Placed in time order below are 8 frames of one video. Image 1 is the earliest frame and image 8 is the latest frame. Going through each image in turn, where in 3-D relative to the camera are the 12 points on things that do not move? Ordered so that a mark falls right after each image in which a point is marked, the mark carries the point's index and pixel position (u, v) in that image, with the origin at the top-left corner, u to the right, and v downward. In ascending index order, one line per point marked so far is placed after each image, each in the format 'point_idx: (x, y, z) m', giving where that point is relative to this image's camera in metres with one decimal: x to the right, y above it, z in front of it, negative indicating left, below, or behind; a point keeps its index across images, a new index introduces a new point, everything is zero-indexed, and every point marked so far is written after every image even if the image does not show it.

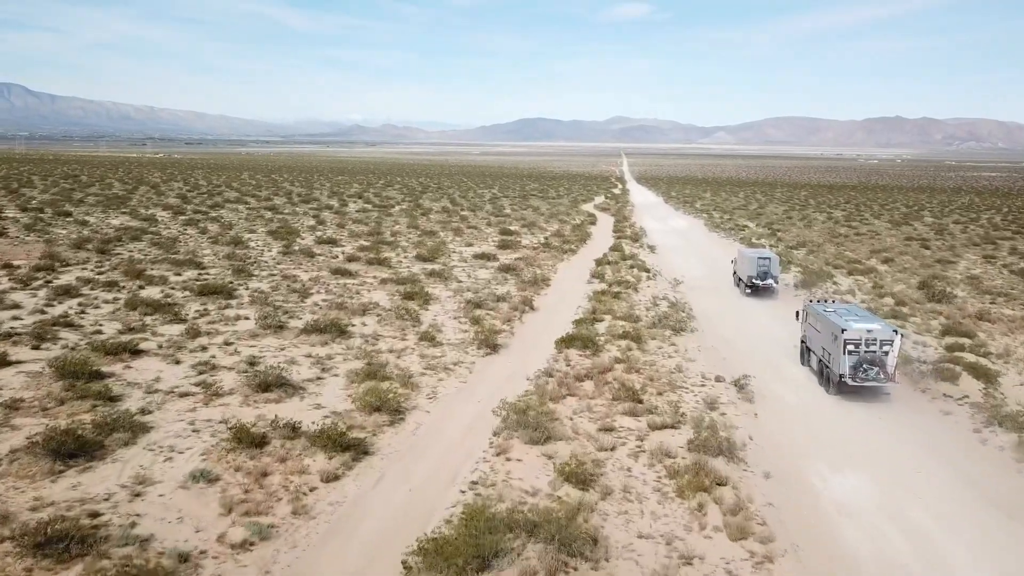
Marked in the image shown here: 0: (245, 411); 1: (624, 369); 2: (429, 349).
0: (-4.2, -1.9, +12.6) m
1: (+2.2, -1.6, +16.0) m
2: (-1.8, -1.4, +17.3) m
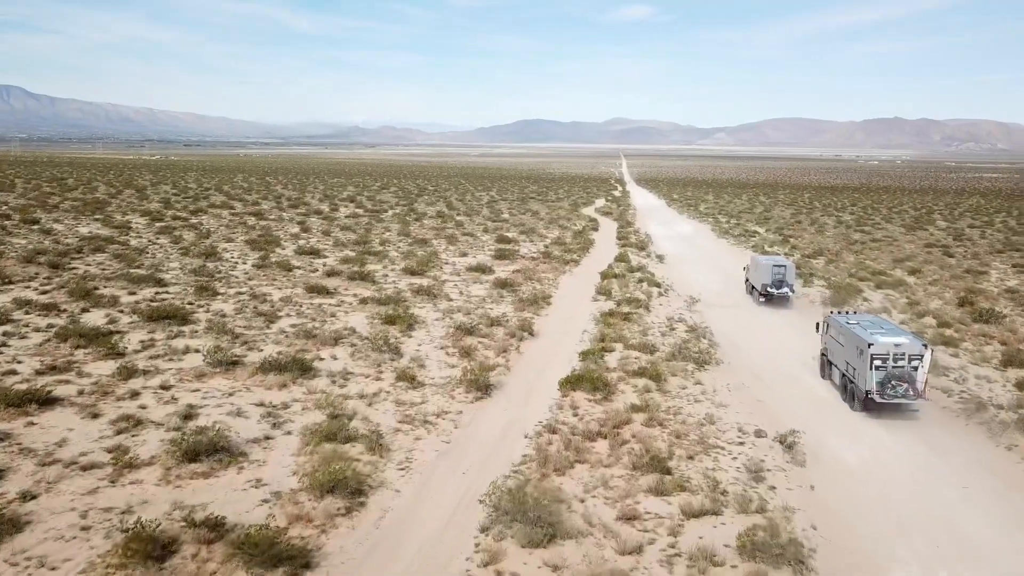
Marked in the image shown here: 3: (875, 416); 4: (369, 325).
0: (-4.3, -2.5, +9.7) m
1: (+2.1, -2.2, +13.2) m
2: (-1.9, -1.9, +14.5) m
3: (+6.8, -2.4, +15.0) m
4: (-3.5, -0.9, +20.0) m
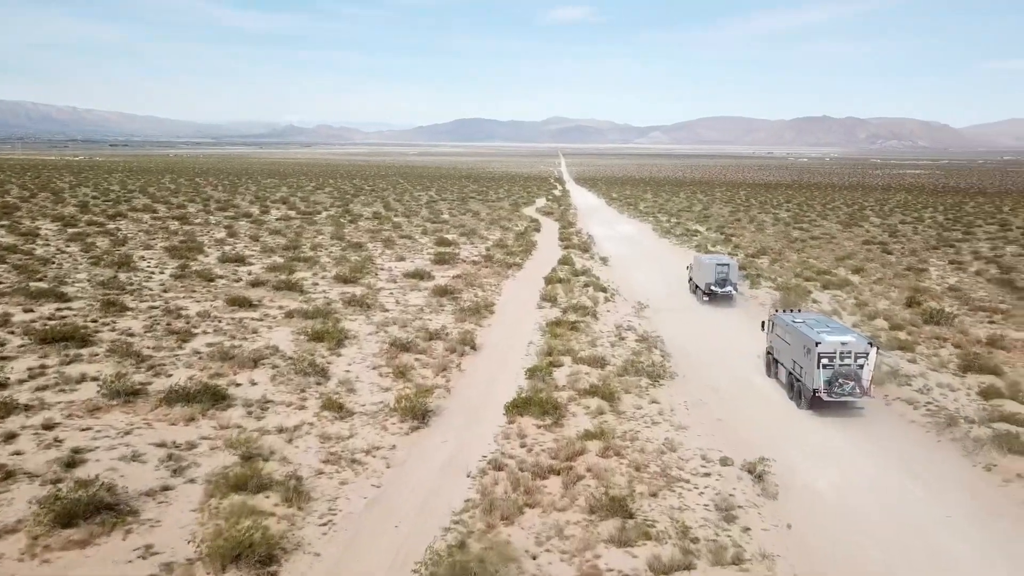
0: (-4.9, -2.8, +7.9) m
1: (+1.3, -2.4, +11.9) m
2: (-2.8, -2.2, +12.9) m
3: (+5.8, -2.5, +14.0) m
4: (-4.9, -1.2, +18.2) m
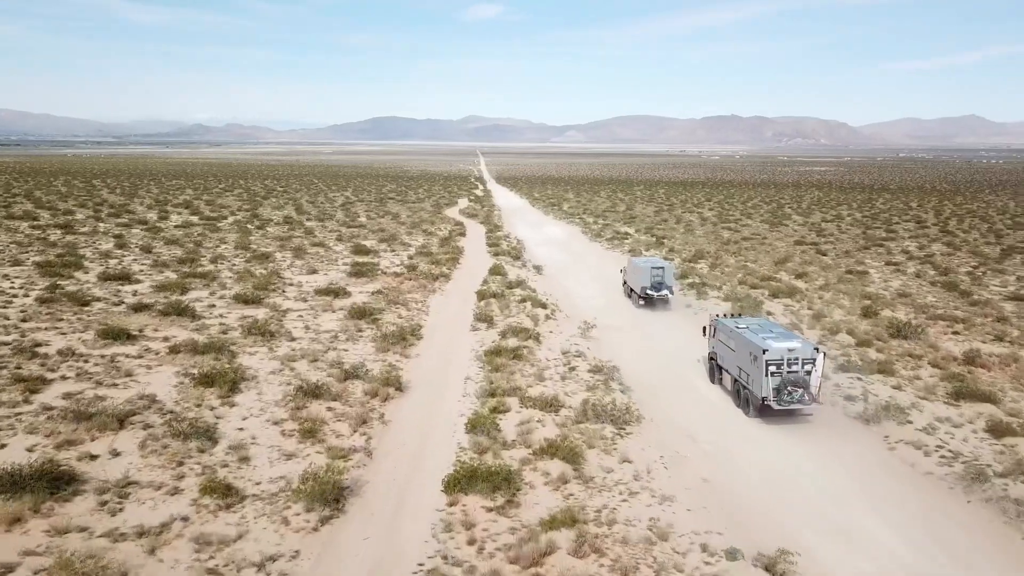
0: (-5.1, -3.4, +4.6) m
1: (+0.6, -2.9, +9.1) m
2: (-3.5, -2.8, +9.7) m
3: (+4.9, -2.9, +11.7) m
4: (-6.2, -1.9, +14.8) m
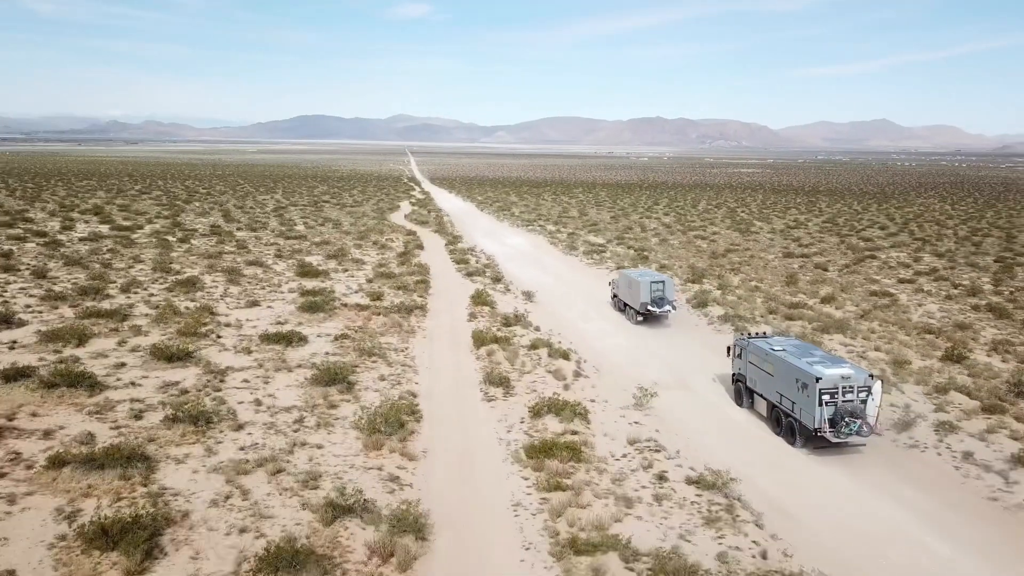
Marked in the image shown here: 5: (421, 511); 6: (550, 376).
0: (-3.0, -4.5, -1.3) m
1: (+2.2, -4.0, +3.8) m
2: (-2.0, -3.9, +4.0) m
3: (+6.3, -3.9, +6.7) m
4: (-5.0, -3.0, +8.8) m
5: (-1.2, -2.9, +10.5) m
6: (+0.8, -1.9, +17.3) m
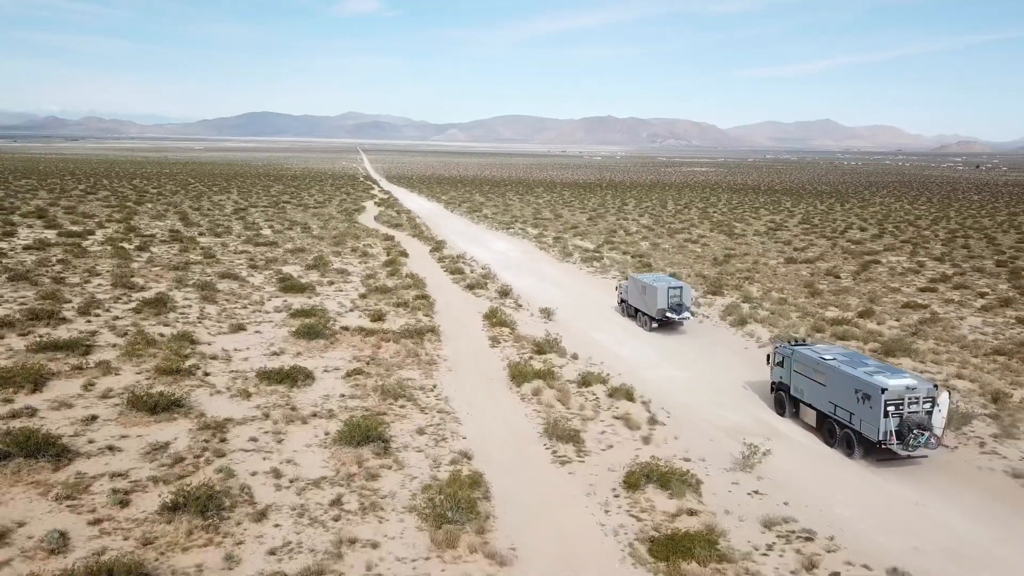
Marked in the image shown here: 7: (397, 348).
0: (-0.8, -5.1, -4.3) m
1: (+4.2, -4.5, +1.0) m
2: (-0.1, -4.5, +0.9) m
3: (+8.1, -4.5, +4.1) m
4: (-3.4, -3.6, +5.6) m
5: (+0.3, -3.5, +7.5) m
6: (+2.0, -2.4, +14.5) m
7: (-2.9, -1.5, +20.0) m
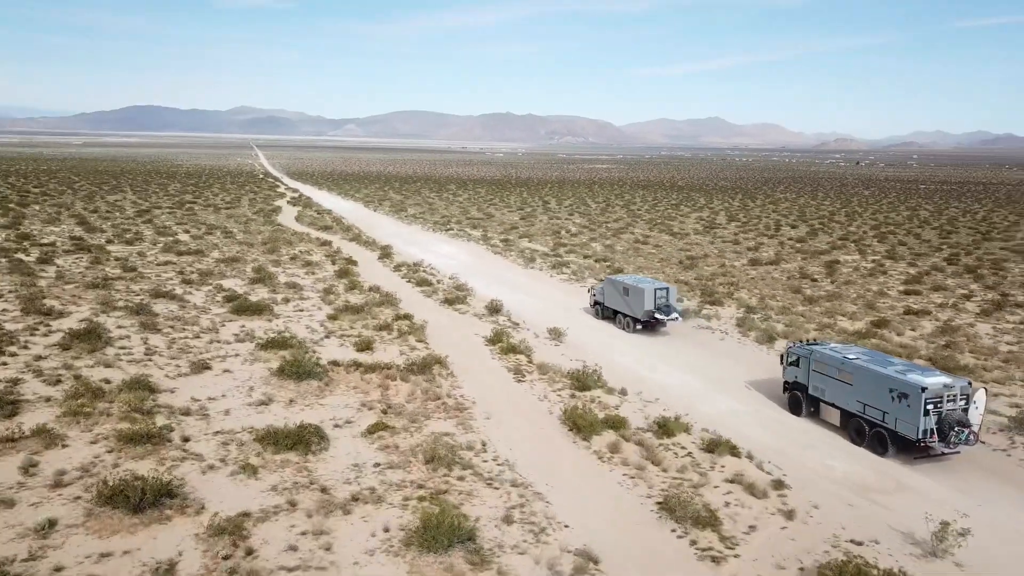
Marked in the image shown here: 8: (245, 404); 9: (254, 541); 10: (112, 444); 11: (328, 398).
0: (+3.0, -5.8, -7.3) m
1: (+7.2, -5.0, -1.4) m
2: (+3.0, -5.0, -2.0) m
3: (+10.7, -4.9, +2.2) m
4: (-0.9, -4.2, +2.2) m
5: (+2.6, -4.0, +4.6) m
6: (+3.4, -2.9, +11.7) m
7: (-2.1, -2.0, +16.5) m
8: (-5.2, -2.1, +15.3) m
9: (-3.2, -3.0, +9.7) m
10: (-6.4, -2.4, +12.8) m
11: (-3.7, -2.1, +15.8) m
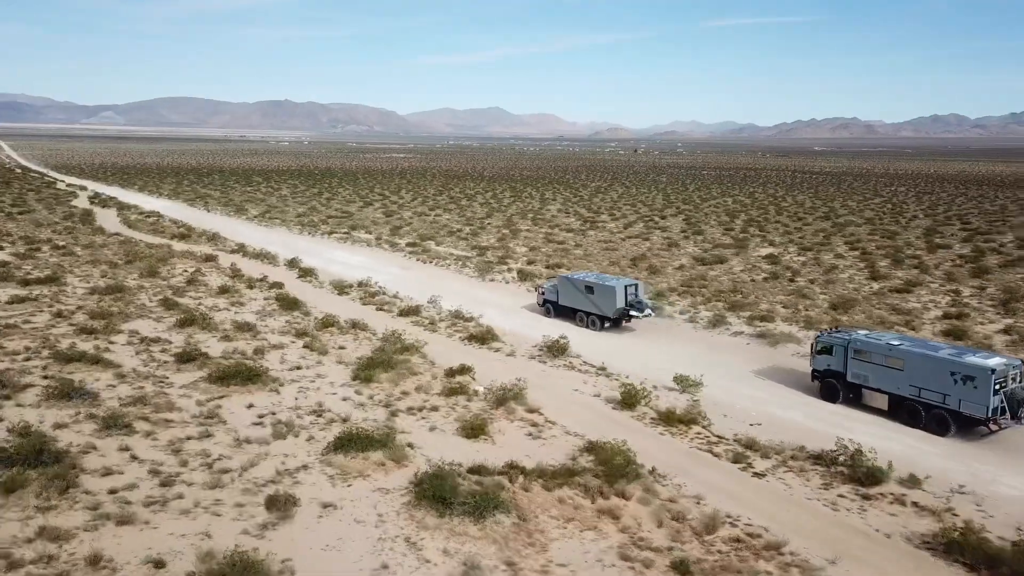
0: (+12.9, -6.6, -10.8) m
1: (+15.5, -5.7, -4.0) m
2: (+11.6, -5.9, -5.6) m
3: (+18.0, -5.3, +0.3) m
4: (+6.8, -5.2, -2.5) m
5: (+9.5, -4.8, +0.6) m
6: (+8.4, -3.7, +7.6) m
7: (+1.8, -3.0, +10.9) m
8: (-0.8, -3.3, +9.0) m
9: (+2.5, -4.1, +4.1) m
10: (-1.3, -3.6, +6.2) m
11: (+0.5, -3.1, +9.8) m
